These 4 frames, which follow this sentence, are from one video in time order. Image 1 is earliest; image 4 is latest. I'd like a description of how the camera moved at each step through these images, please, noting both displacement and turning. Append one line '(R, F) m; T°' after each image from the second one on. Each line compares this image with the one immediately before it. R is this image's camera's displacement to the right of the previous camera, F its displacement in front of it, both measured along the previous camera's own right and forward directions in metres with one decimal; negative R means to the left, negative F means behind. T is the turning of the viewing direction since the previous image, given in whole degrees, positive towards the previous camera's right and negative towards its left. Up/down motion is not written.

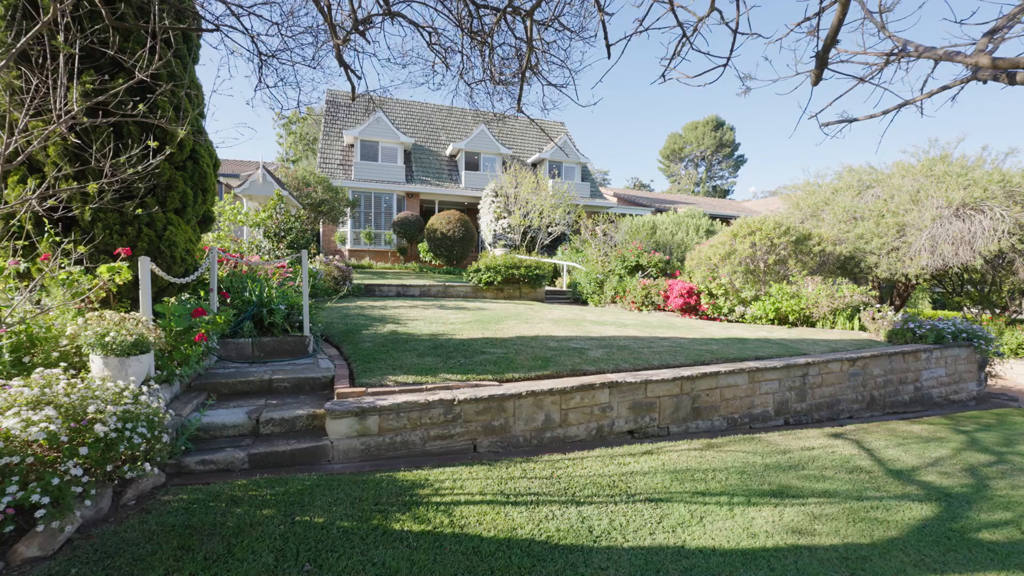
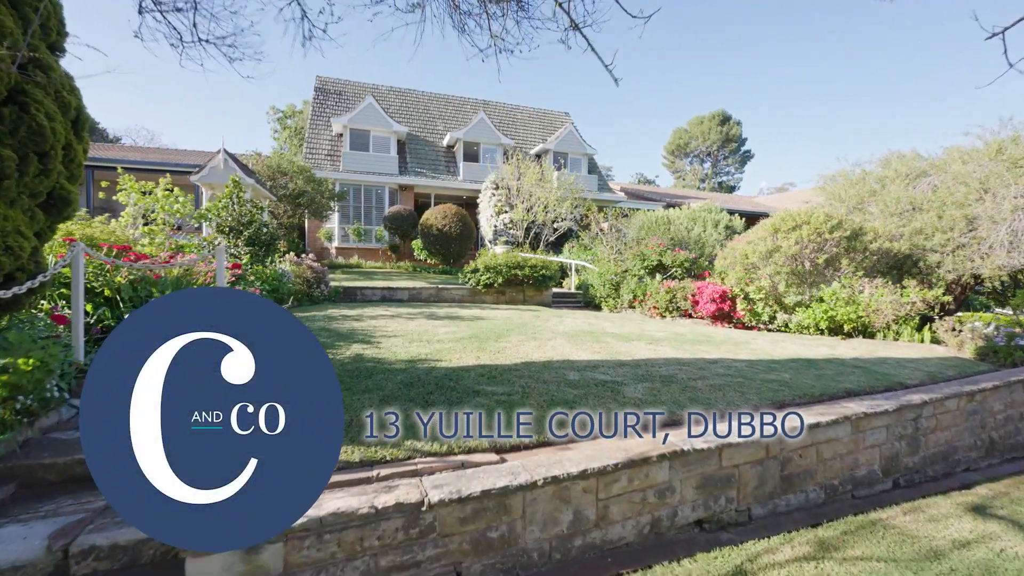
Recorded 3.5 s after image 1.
(-0.1, +1.4) m; 0°
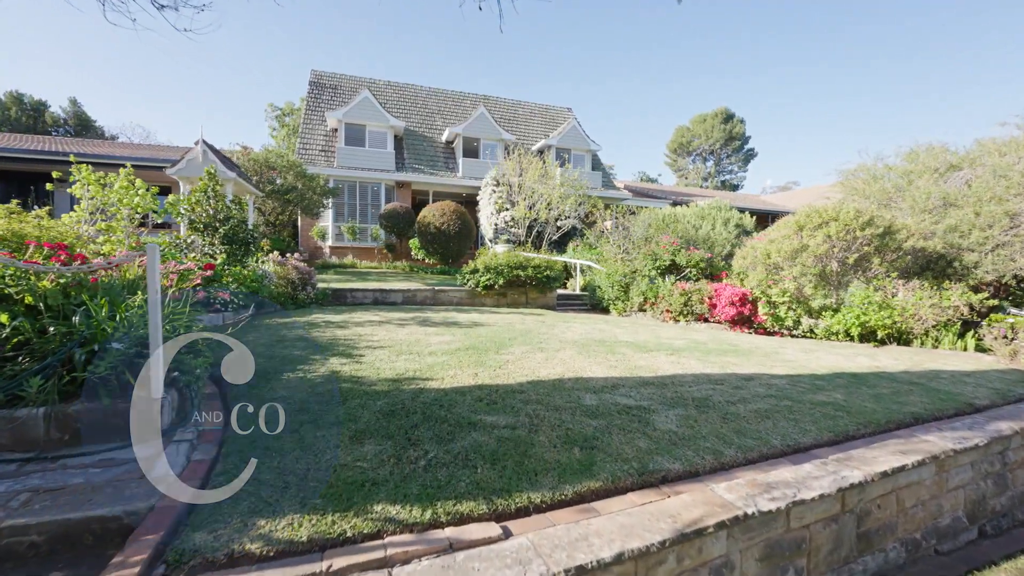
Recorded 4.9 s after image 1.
(0.0, +0.6) m; 0°
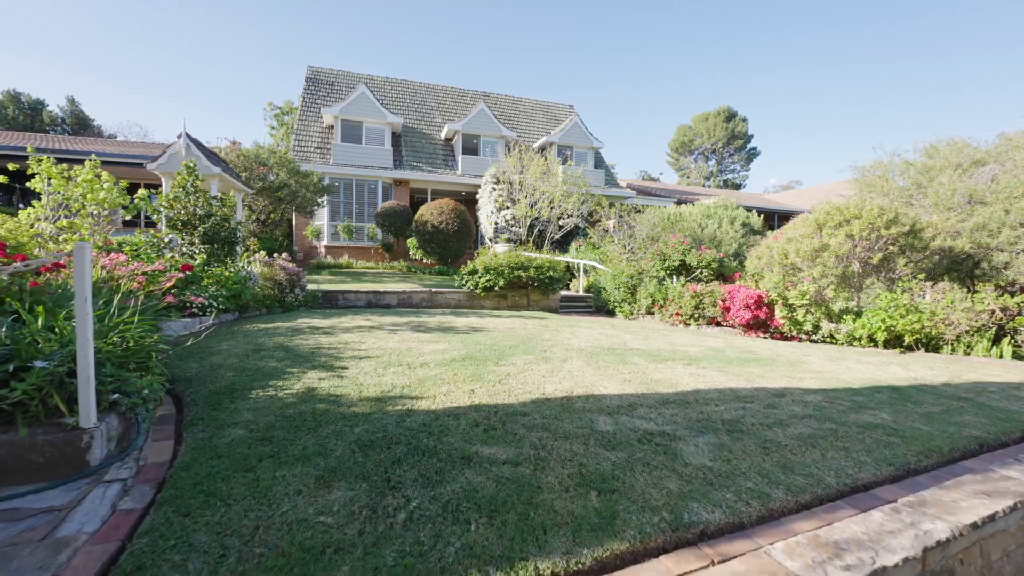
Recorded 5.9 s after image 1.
(0.0, +0.4) m; 0°
